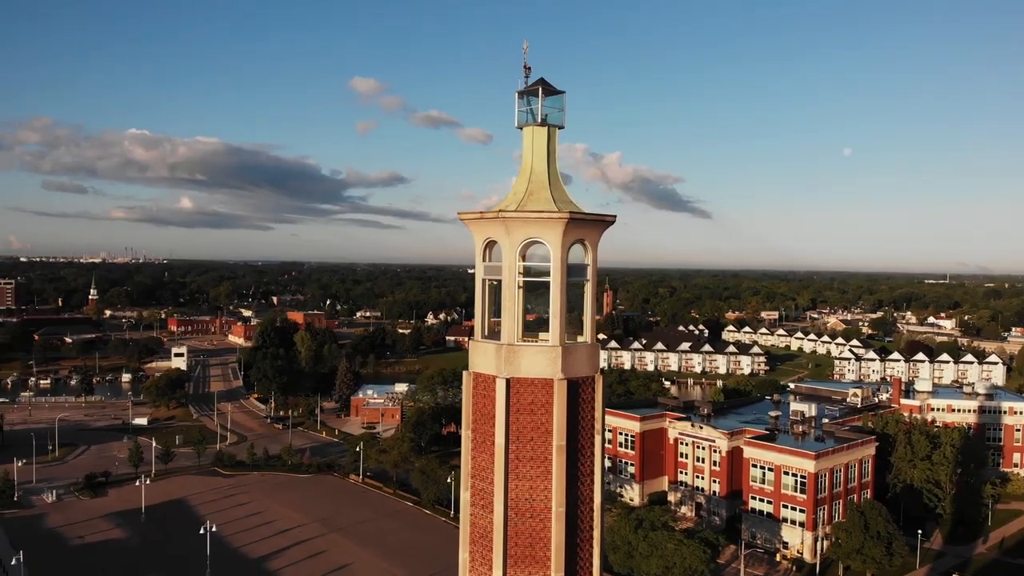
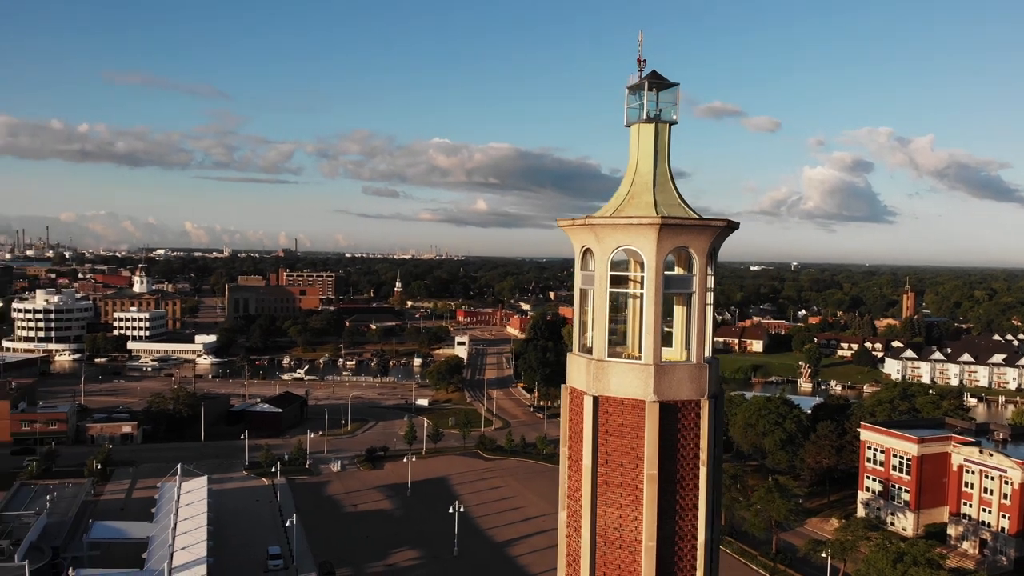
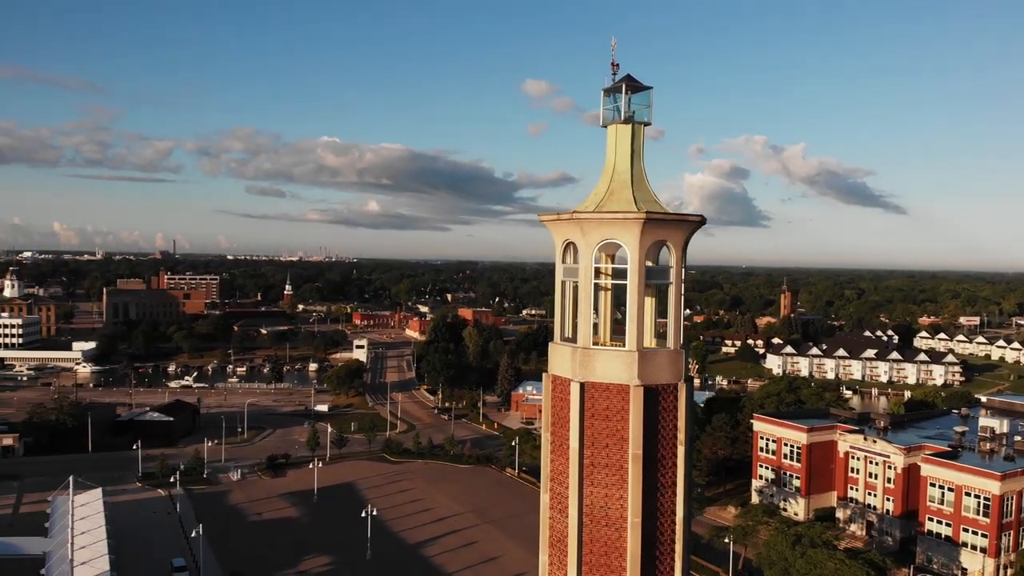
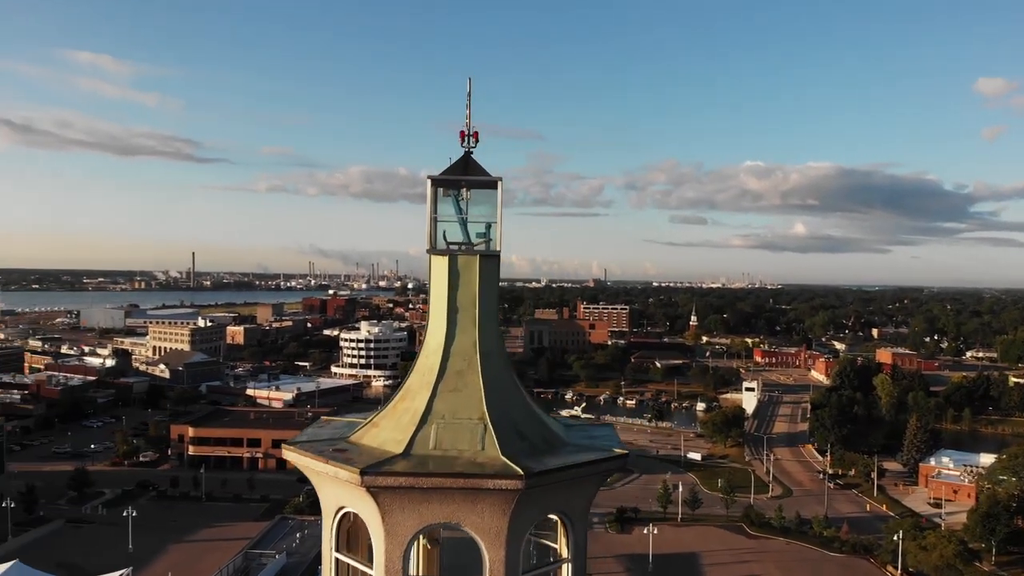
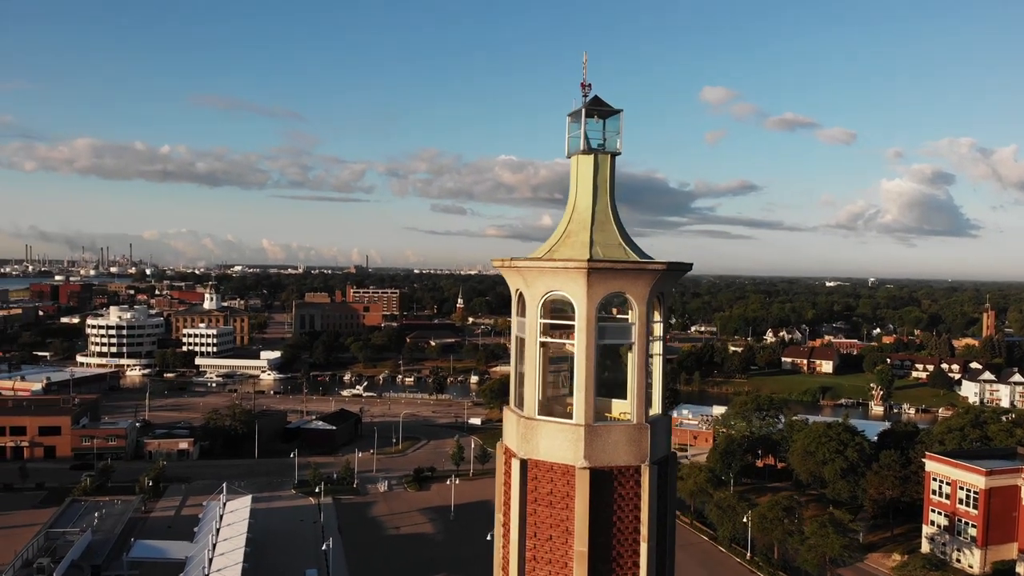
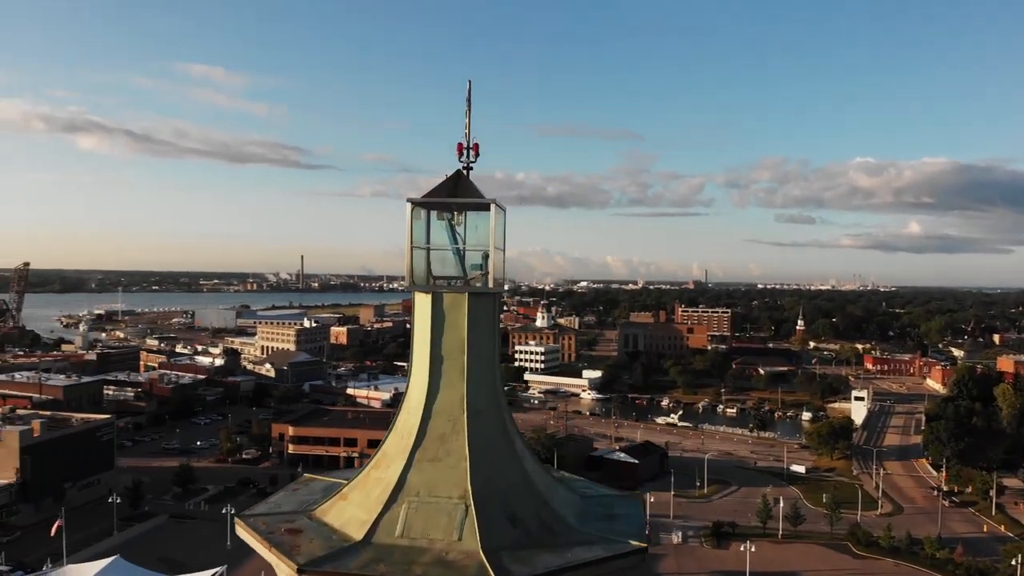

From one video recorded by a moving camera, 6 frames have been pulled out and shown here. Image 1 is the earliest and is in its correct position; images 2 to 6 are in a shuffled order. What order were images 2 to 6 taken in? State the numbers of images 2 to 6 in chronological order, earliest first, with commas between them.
3, 2, 5, 4, 6
